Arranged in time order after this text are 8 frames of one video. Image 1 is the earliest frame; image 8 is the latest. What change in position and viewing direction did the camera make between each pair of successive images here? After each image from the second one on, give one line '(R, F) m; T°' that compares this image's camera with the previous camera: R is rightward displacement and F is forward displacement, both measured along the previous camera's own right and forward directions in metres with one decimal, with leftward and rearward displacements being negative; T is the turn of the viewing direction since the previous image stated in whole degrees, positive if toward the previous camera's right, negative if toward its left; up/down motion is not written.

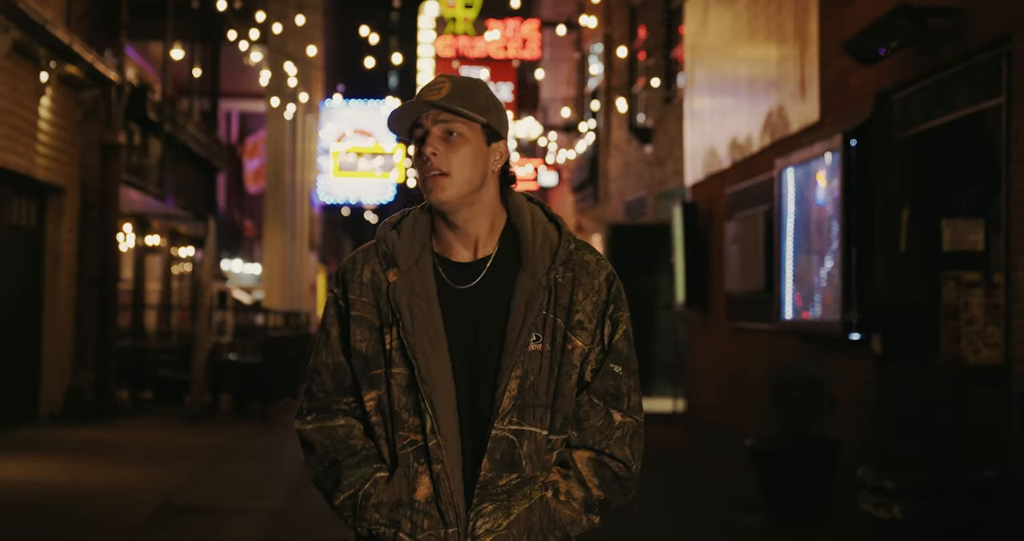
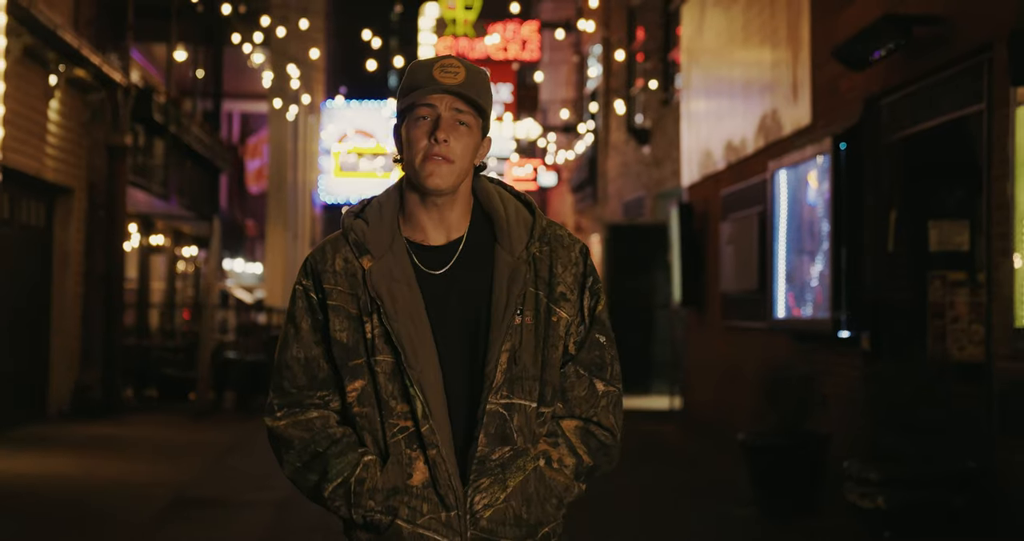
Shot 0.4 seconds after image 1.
(0.0, -0.3) m; 0°
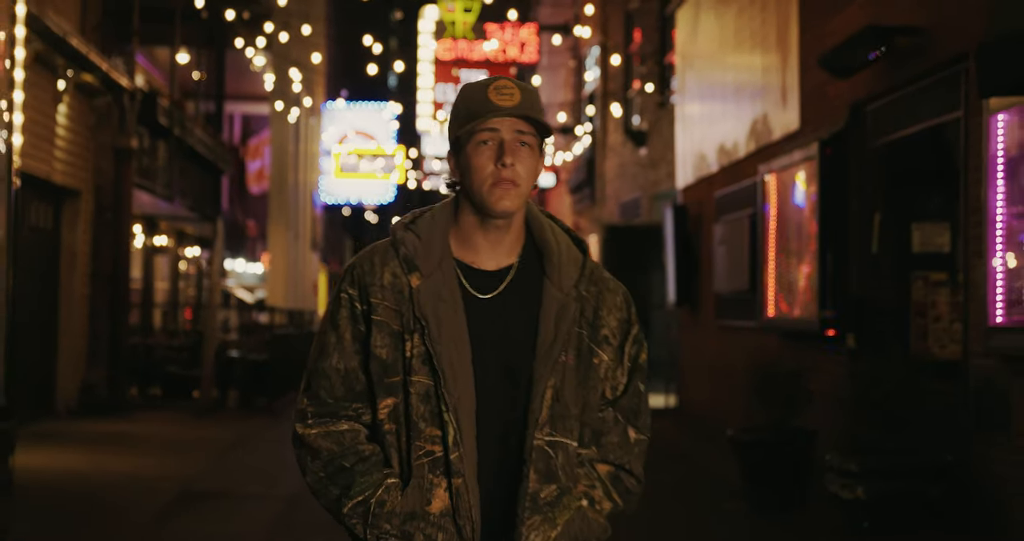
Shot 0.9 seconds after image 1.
(0.0, -0.3) m; 0°
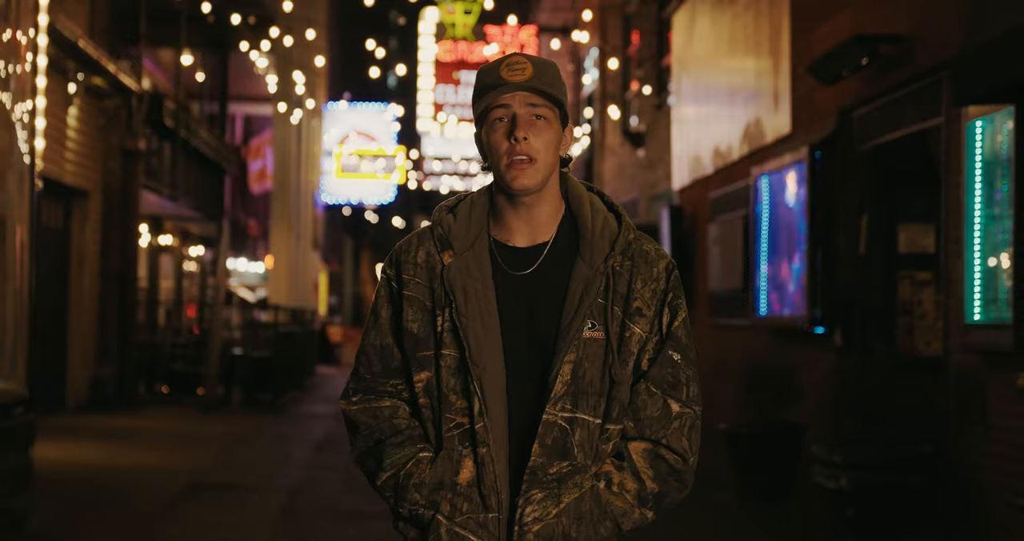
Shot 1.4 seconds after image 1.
(0.0, -0.3) m; 0°
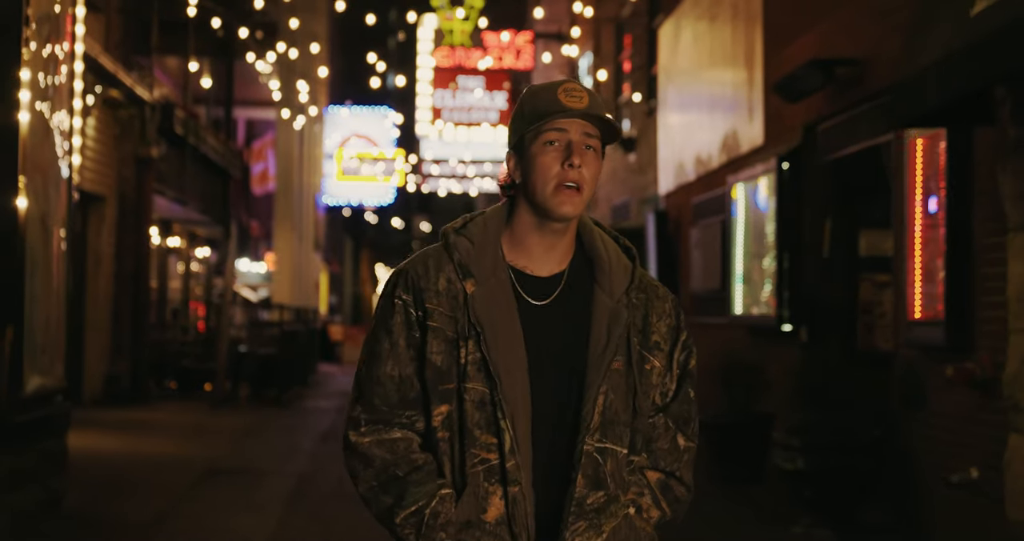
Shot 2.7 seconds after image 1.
(+0.1, -0.8) m; 0°
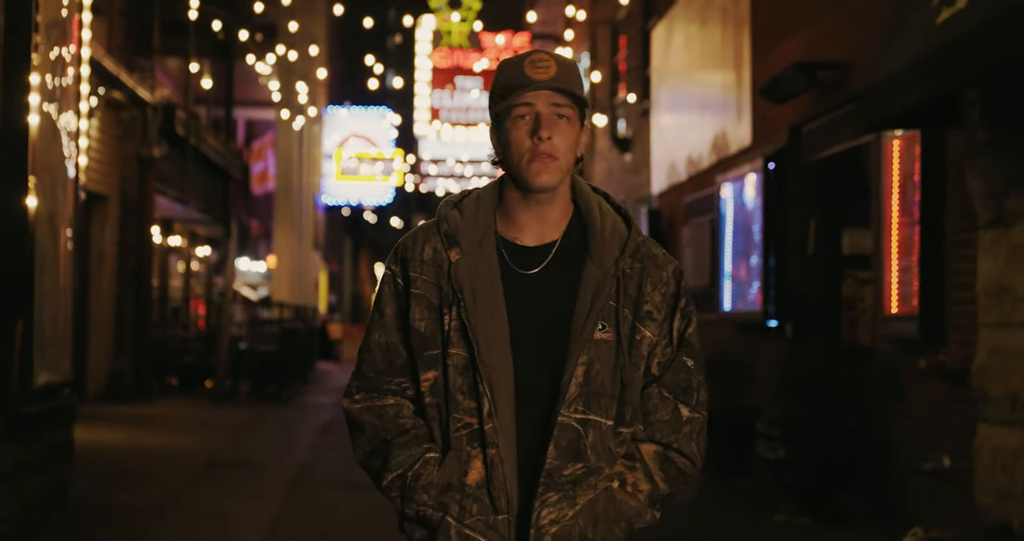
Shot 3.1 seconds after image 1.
(+0.1, -0.3) m; 0°
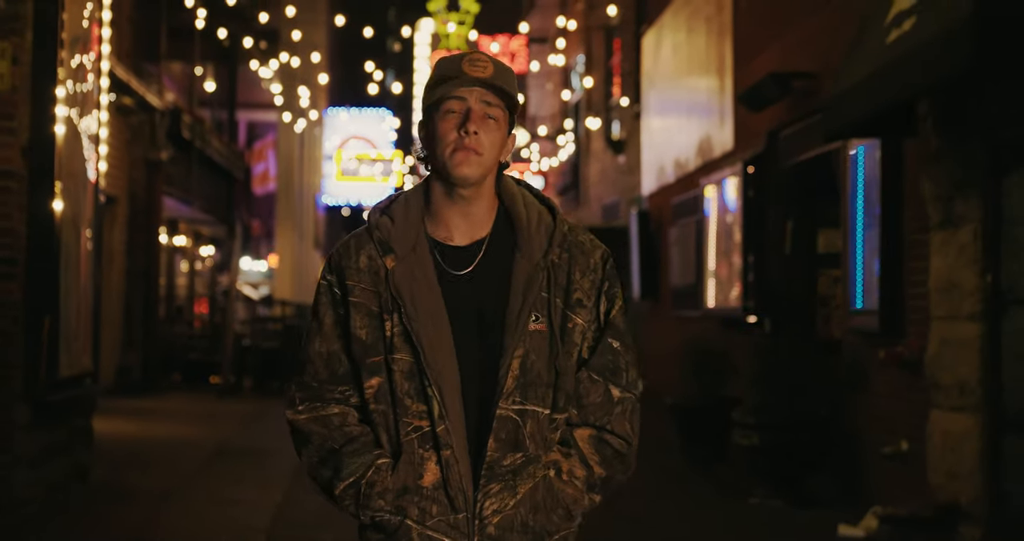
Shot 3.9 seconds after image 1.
(+0.1, -0.6) m; 0°
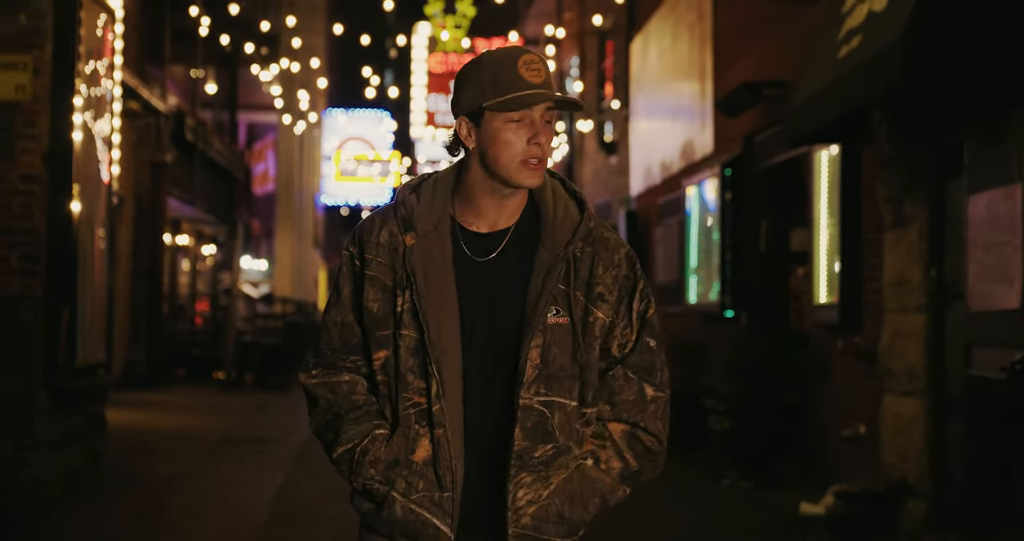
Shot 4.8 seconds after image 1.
(+0.1, -0.6) m; 0°
